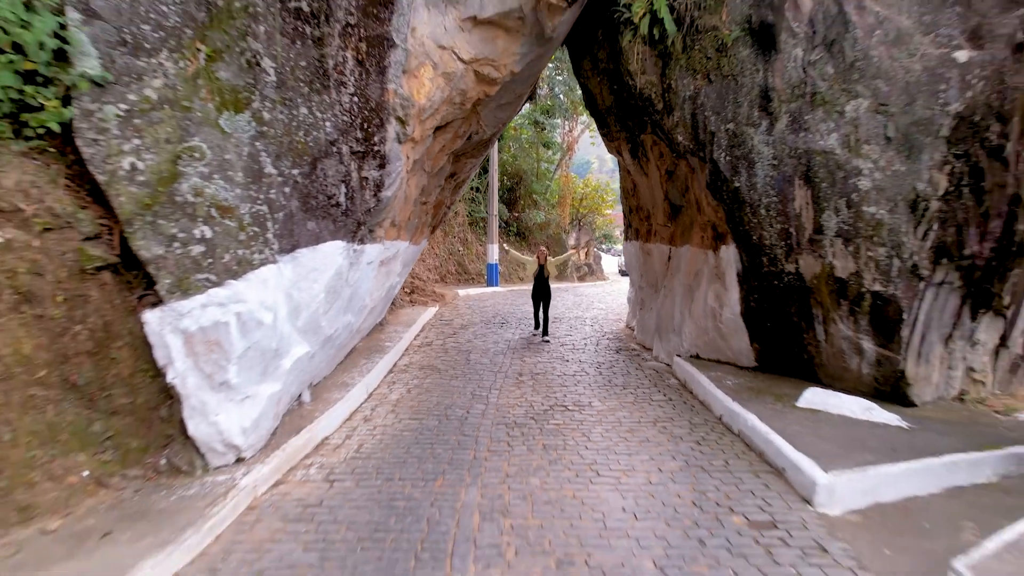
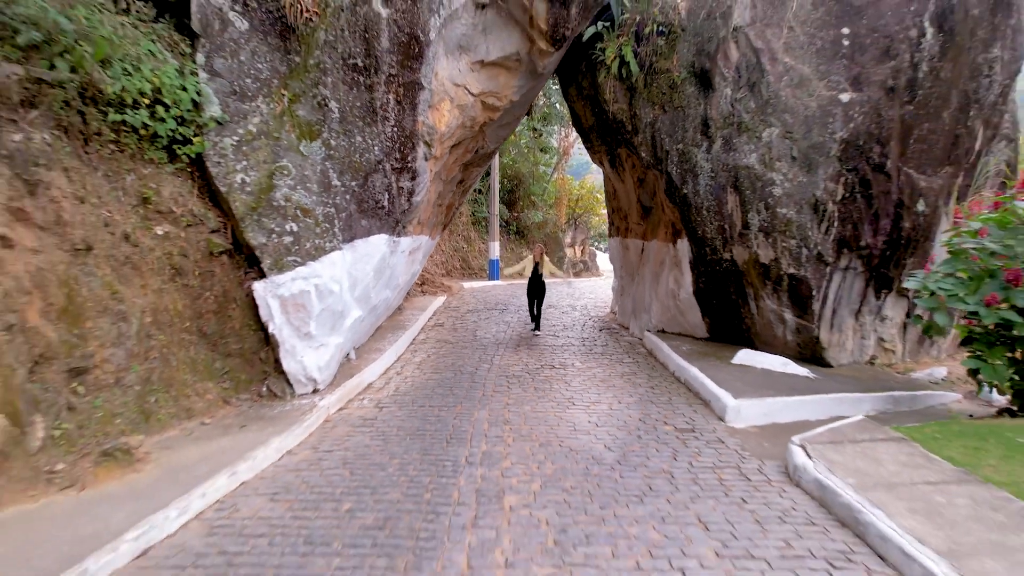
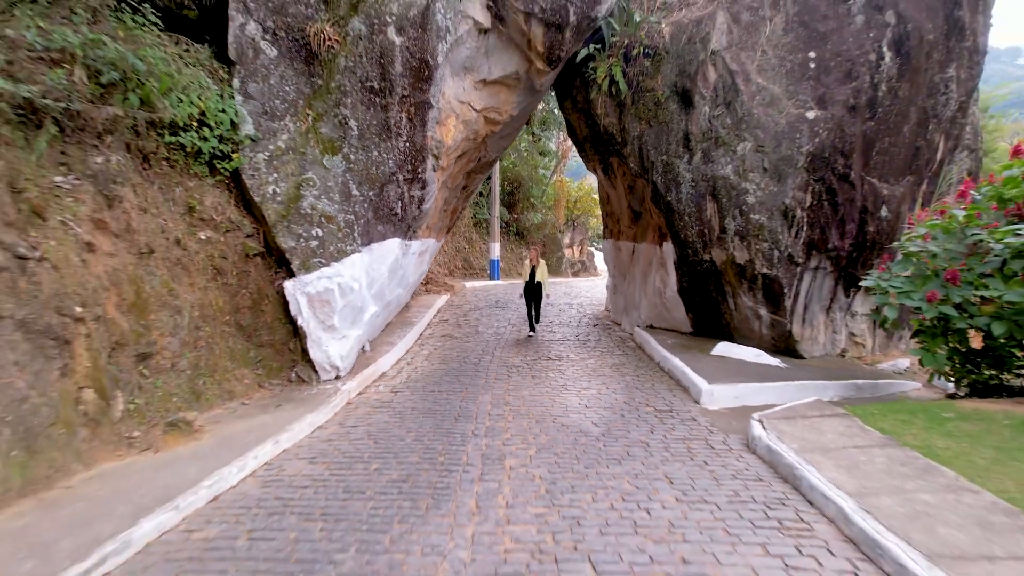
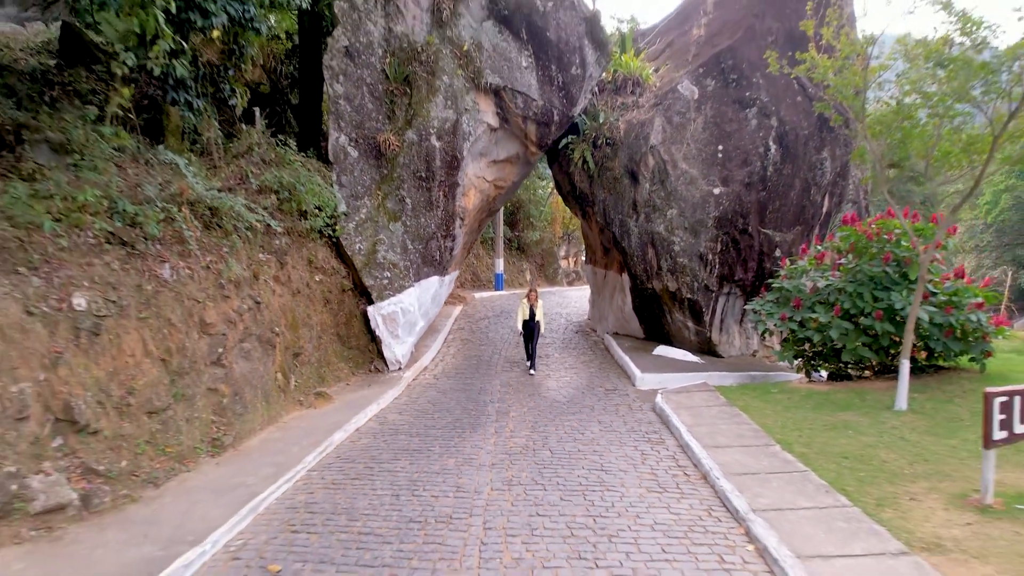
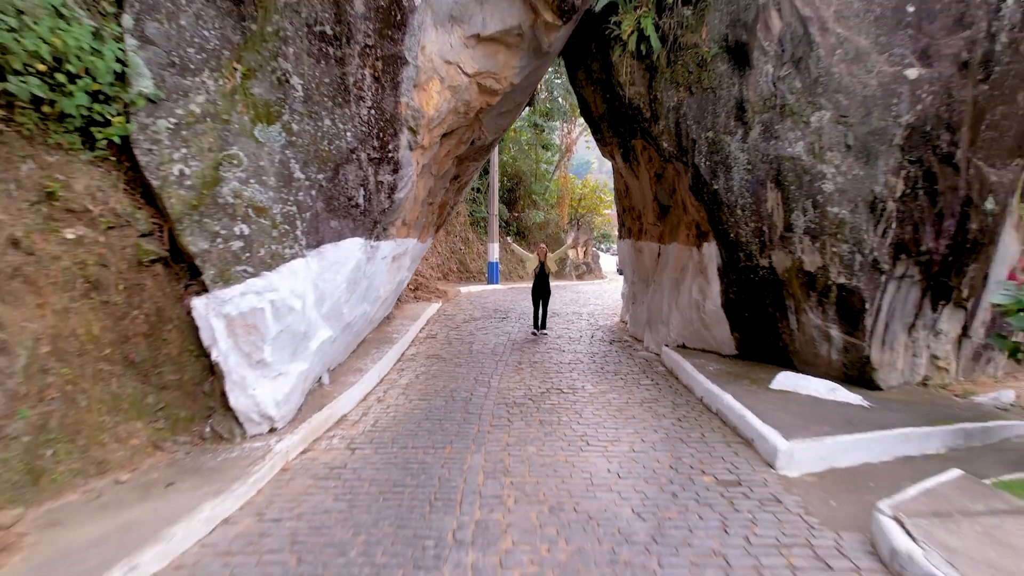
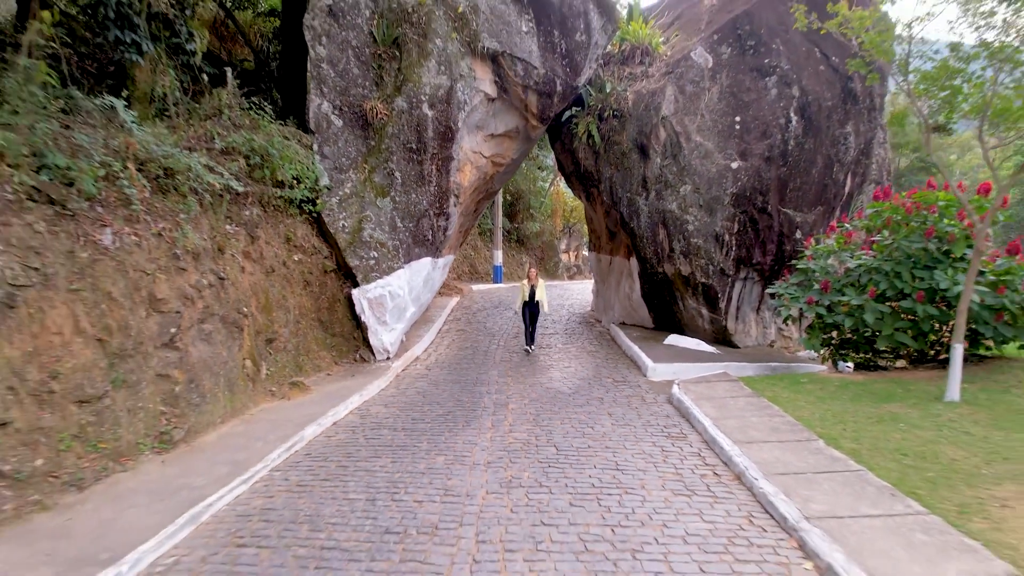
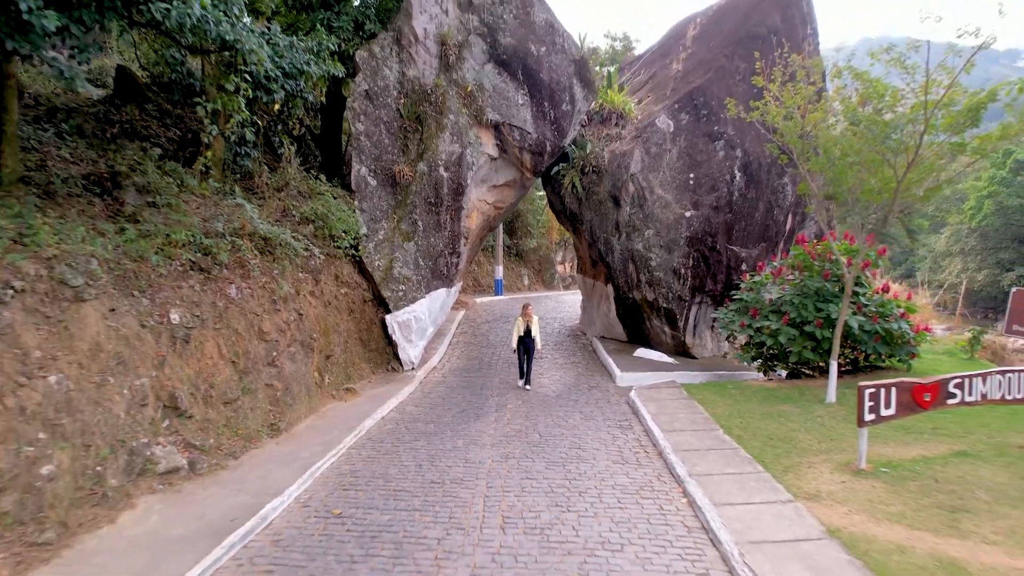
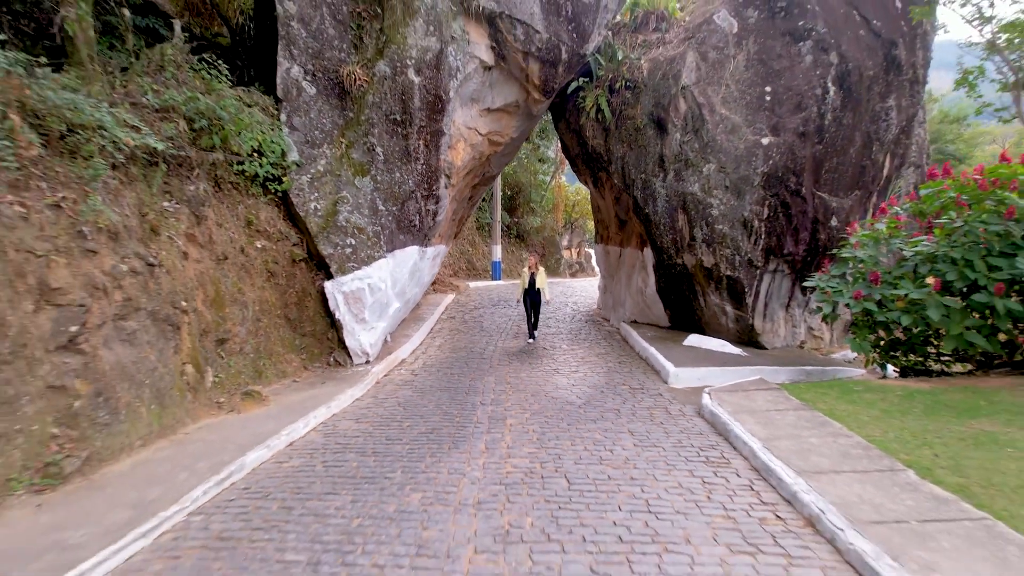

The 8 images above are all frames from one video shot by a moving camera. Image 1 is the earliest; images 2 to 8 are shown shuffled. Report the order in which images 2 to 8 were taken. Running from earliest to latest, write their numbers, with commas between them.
5, 2, 3, 8, 6, 4, 7
